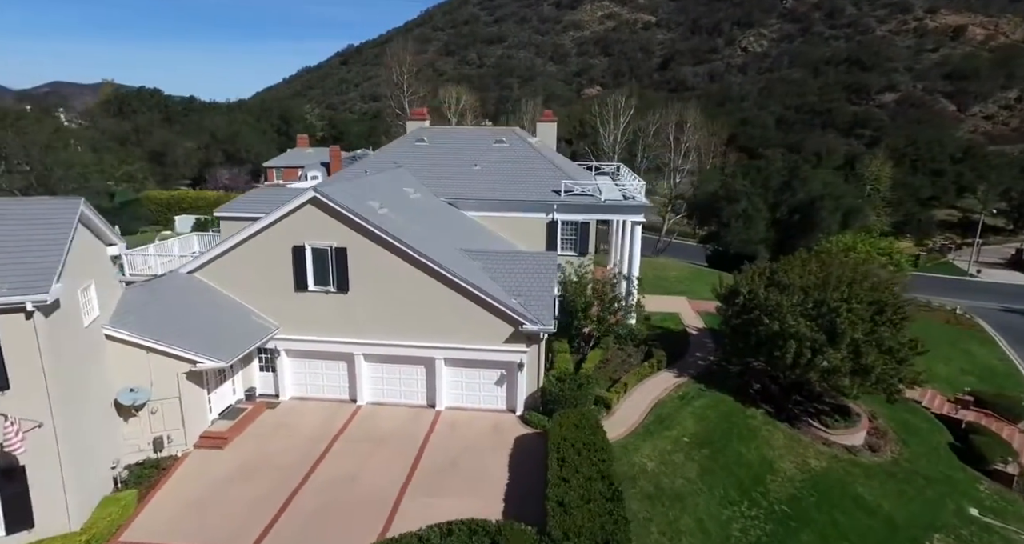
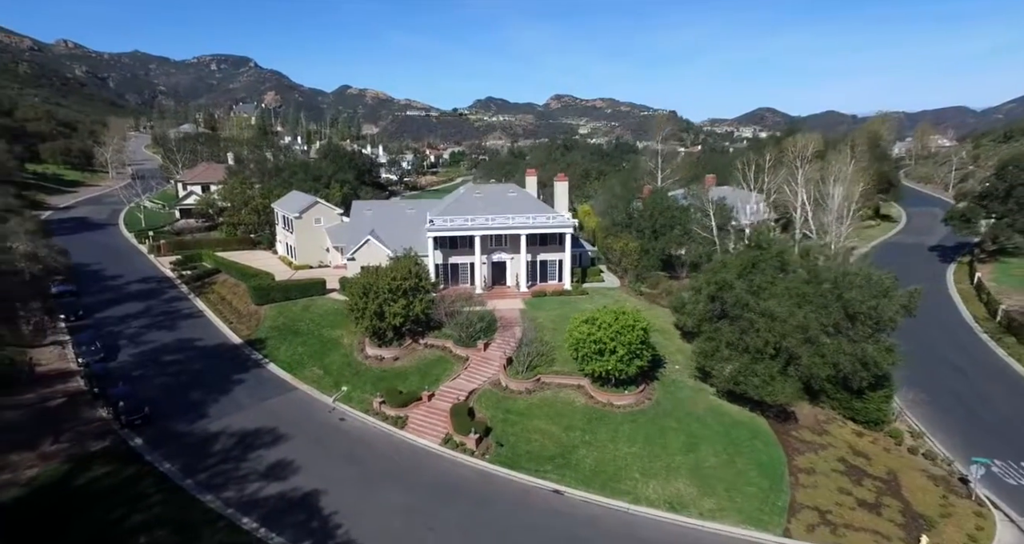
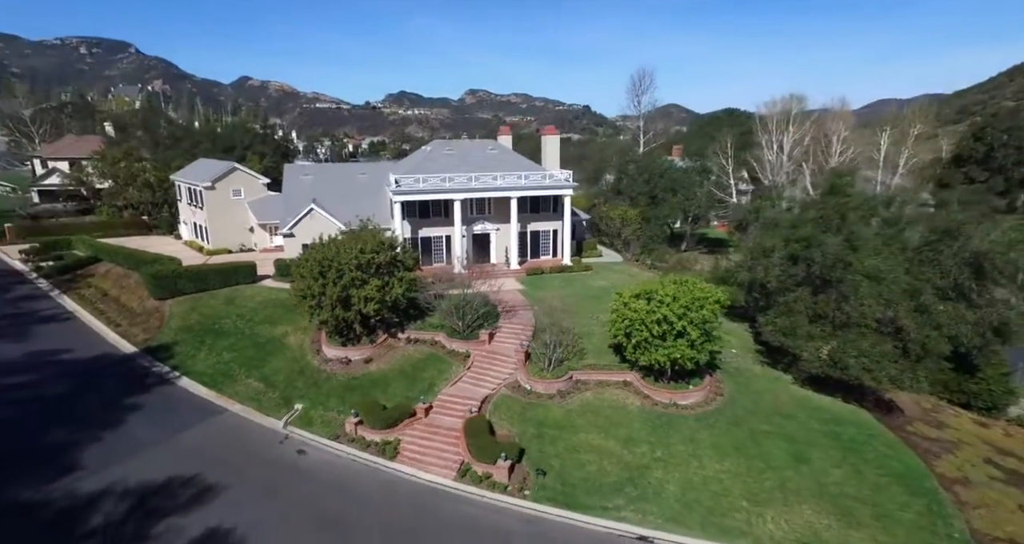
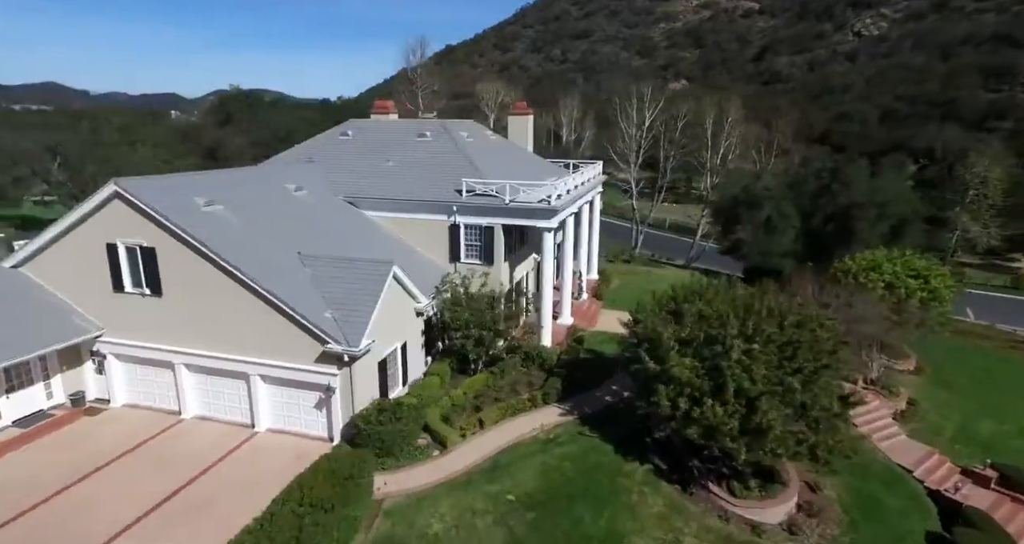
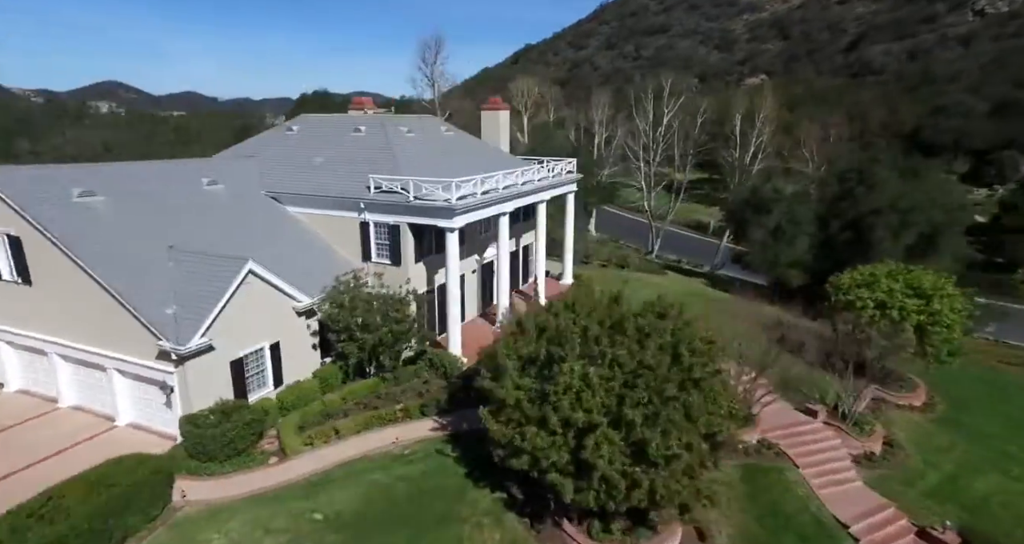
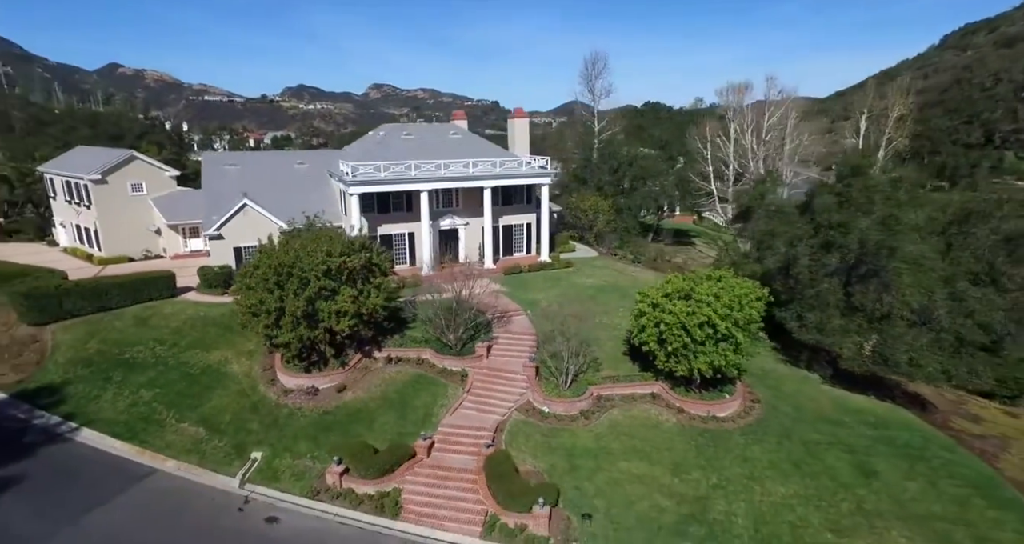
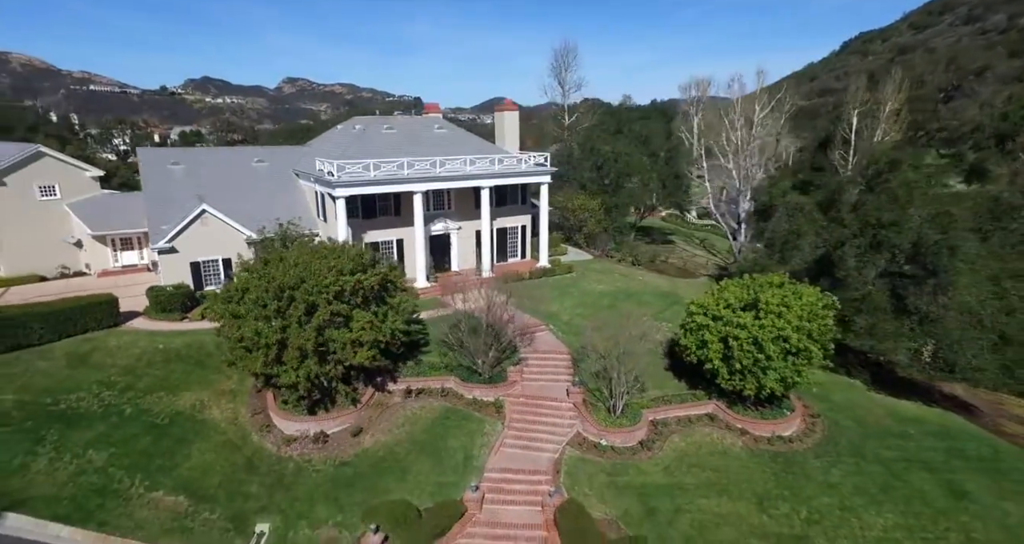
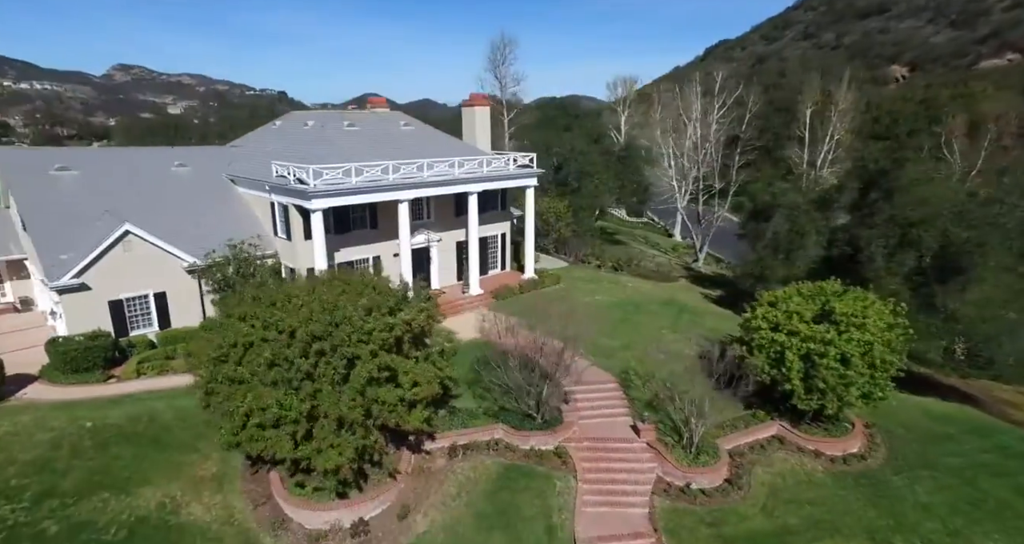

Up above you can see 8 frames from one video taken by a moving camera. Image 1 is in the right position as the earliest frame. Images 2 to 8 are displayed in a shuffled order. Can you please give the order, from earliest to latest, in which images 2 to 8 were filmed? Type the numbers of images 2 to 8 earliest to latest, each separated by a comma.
4, 5, 8, 7, 6, 3, 2
